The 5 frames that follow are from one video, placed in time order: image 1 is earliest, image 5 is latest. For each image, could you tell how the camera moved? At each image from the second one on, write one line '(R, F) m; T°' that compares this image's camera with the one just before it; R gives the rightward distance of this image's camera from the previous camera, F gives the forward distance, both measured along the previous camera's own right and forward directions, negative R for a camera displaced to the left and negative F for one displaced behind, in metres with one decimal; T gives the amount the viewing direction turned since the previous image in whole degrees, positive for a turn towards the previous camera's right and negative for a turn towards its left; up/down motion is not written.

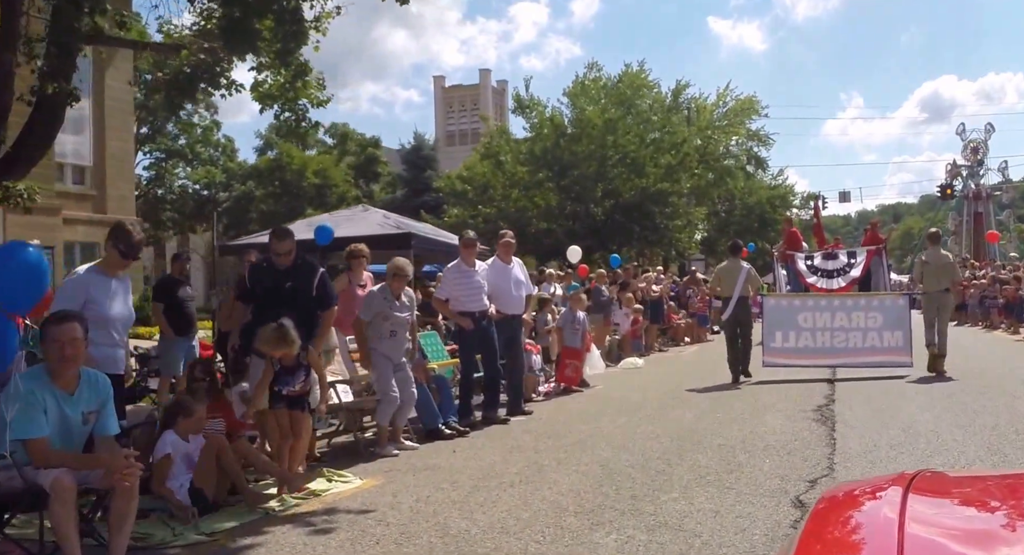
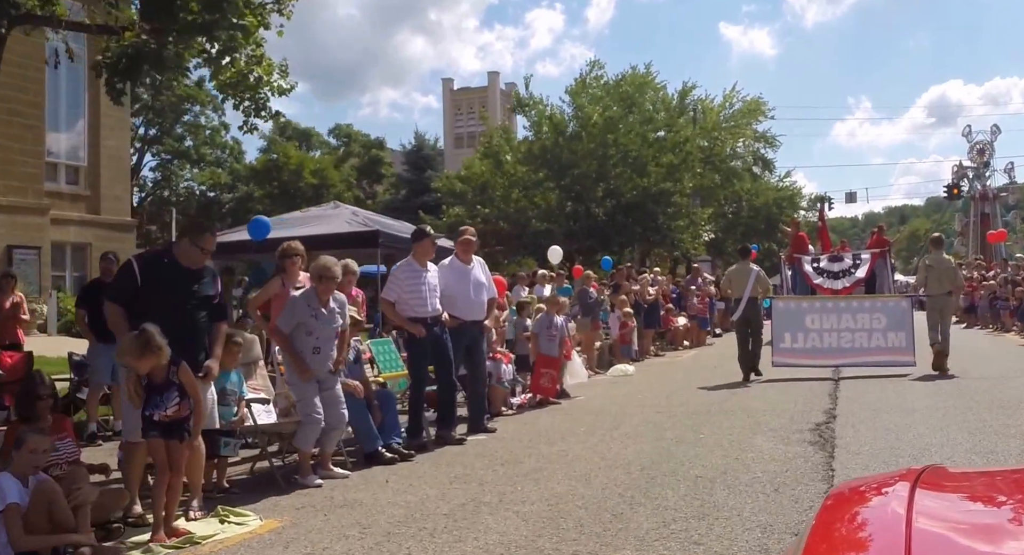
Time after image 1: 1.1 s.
(+0.5, +1.2) m; 0°
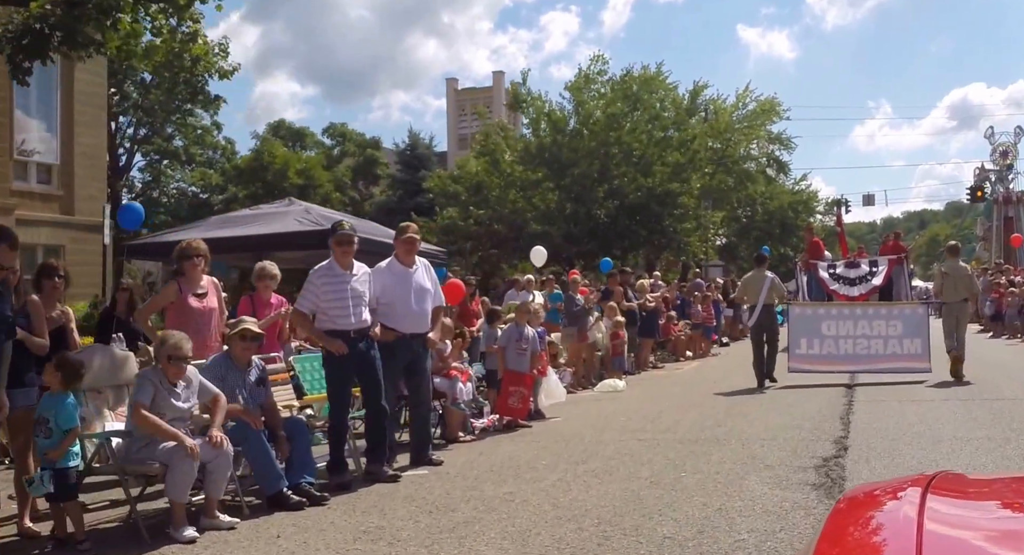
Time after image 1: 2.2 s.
(+0.5, +1.5) m; -1°
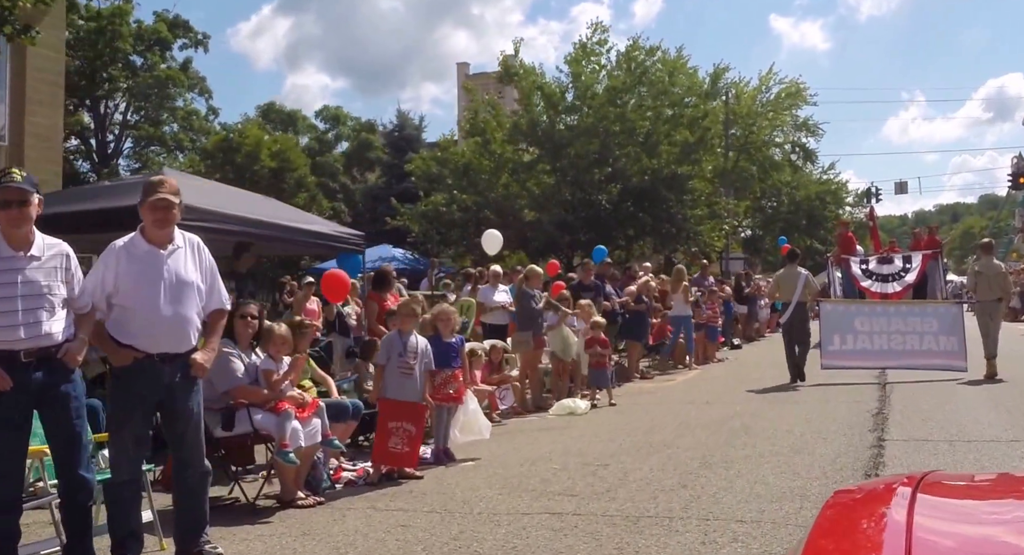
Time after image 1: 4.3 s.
(+1.0, +3.1) m; -2°
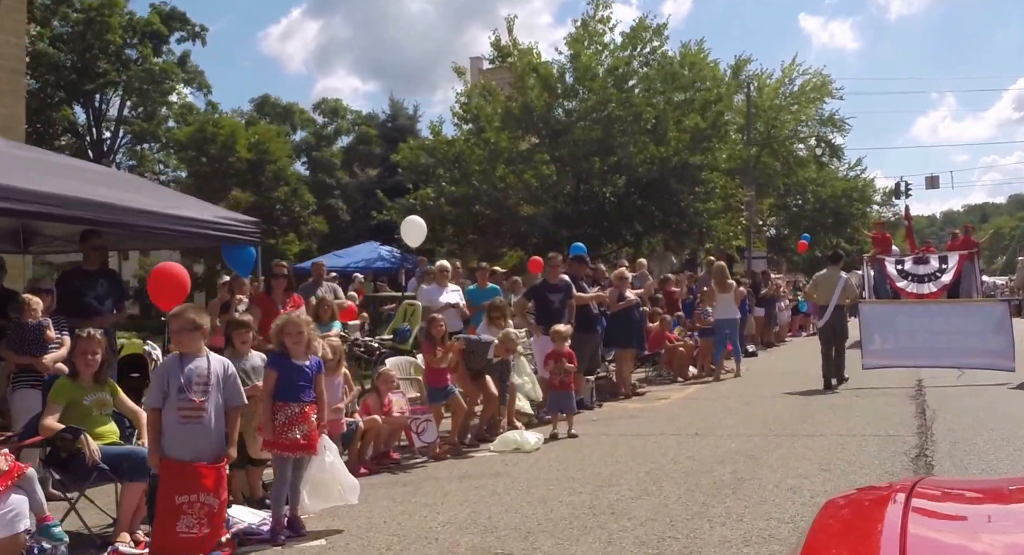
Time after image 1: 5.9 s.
(+0.8, +2.6) m; -1°
